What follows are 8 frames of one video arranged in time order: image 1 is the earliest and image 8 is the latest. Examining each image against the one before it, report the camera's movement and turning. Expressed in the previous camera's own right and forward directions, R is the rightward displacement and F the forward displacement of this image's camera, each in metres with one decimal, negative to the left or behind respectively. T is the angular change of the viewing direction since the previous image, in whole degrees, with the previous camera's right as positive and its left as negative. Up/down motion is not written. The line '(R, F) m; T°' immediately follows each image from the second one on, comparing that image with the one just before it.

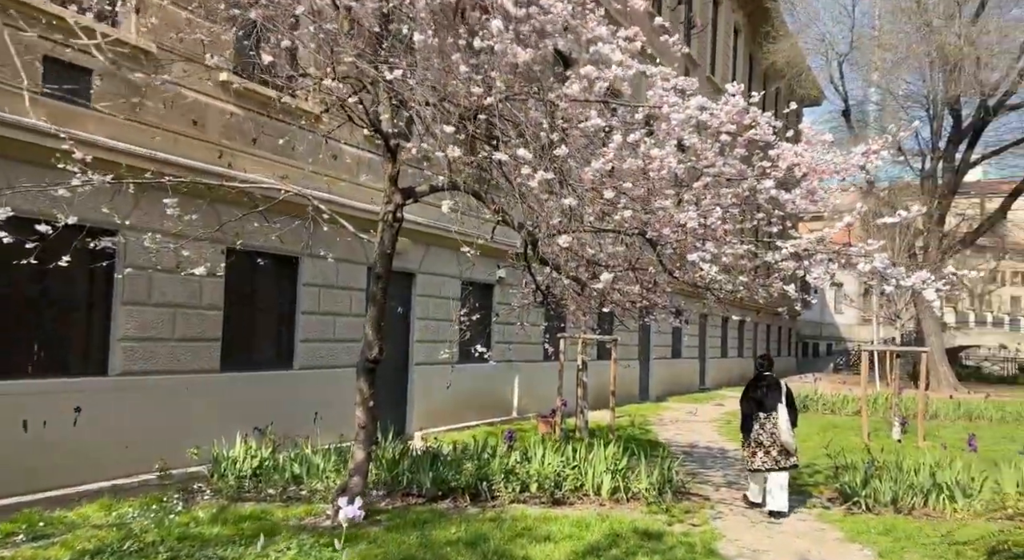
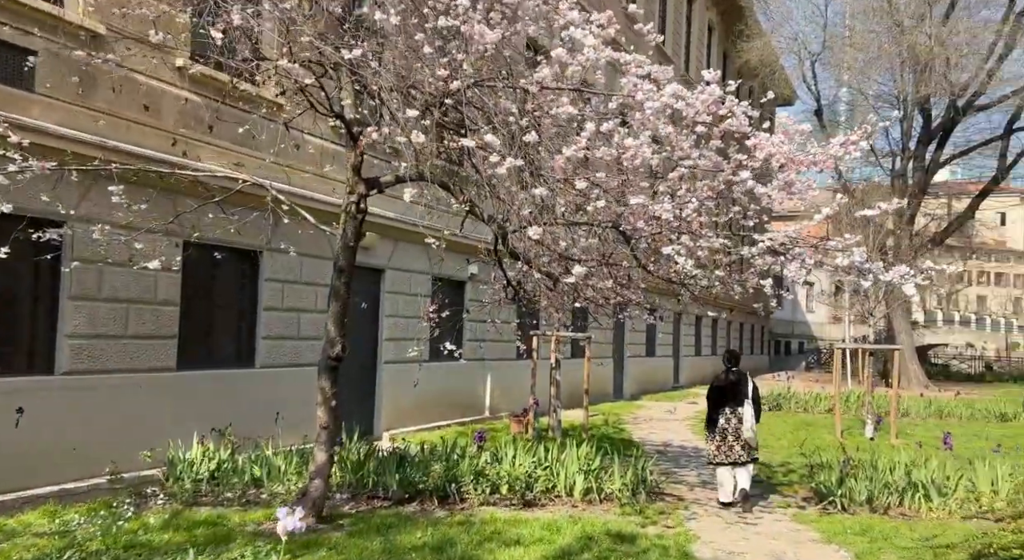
(0.0, +0.3) m; +2°
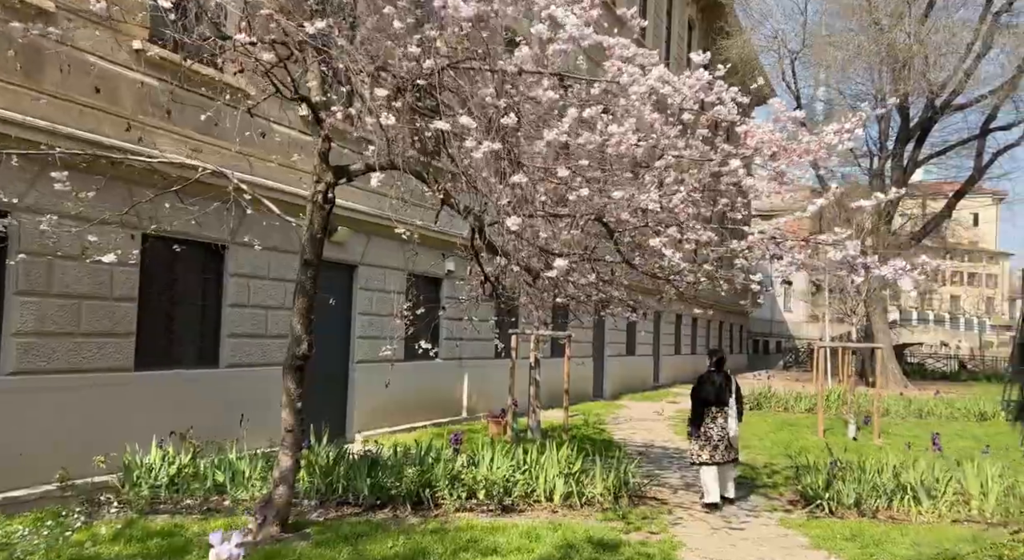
(0.0, +0.4) m; +1°
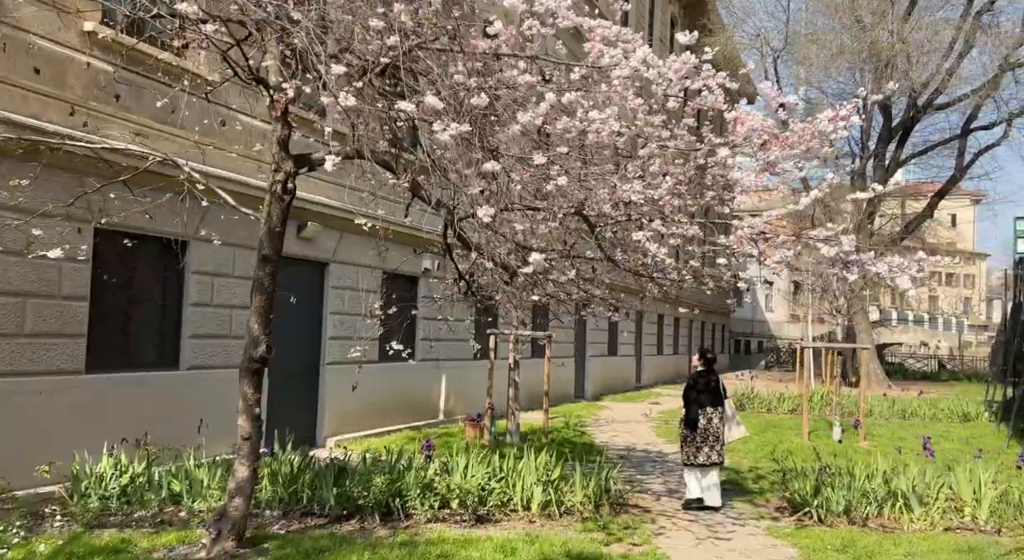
(+0.1, +0.4) m; +1°
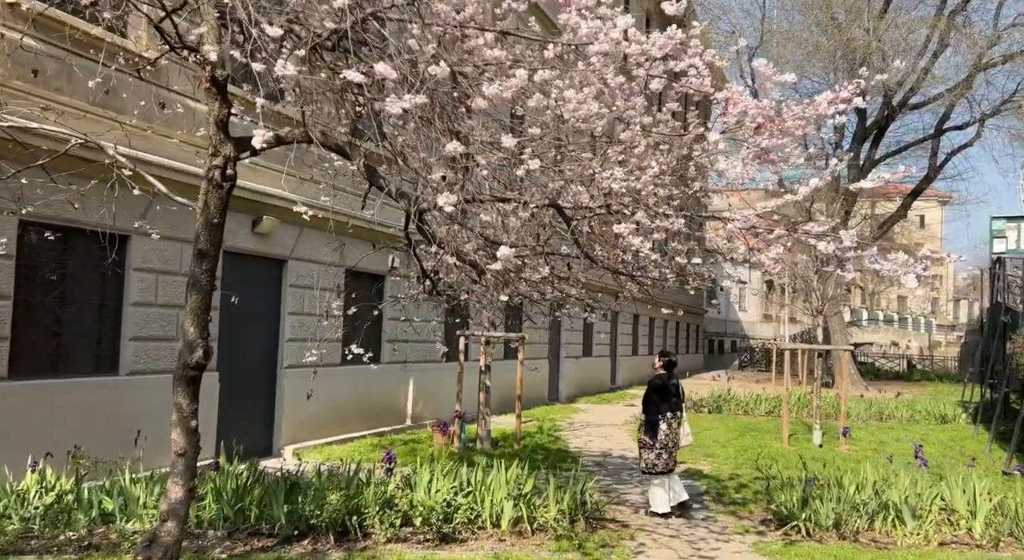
(0.0, +0.6) m; +2°
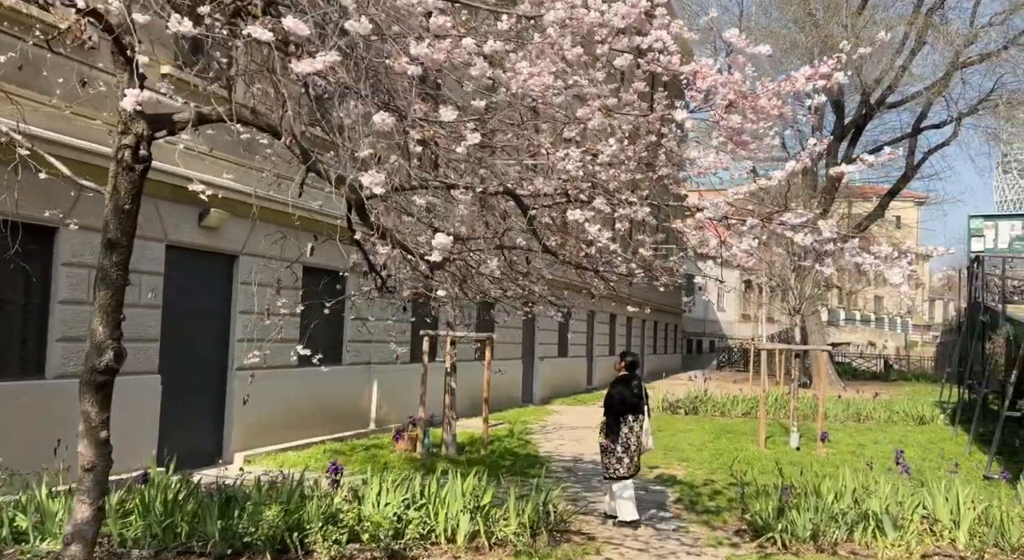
(+0.2, +0.5) m; +1°
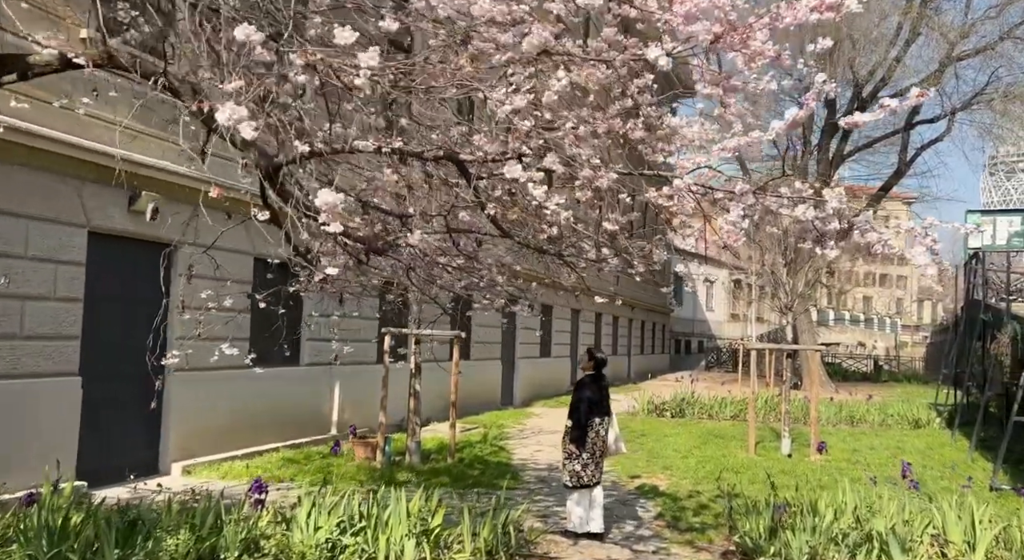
(+0.3, +1.0) m; +1°
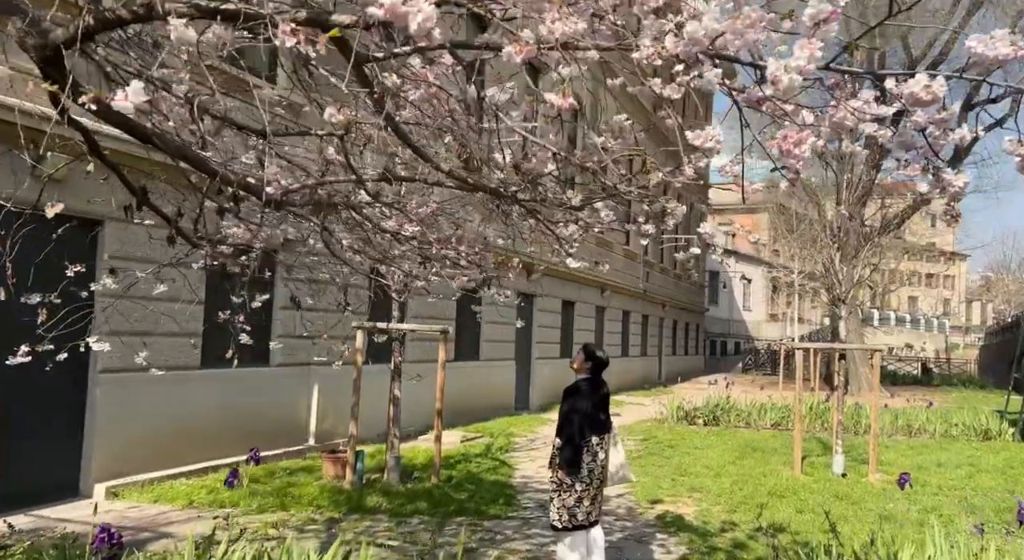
(+0.4, +1.9) m; -2°
